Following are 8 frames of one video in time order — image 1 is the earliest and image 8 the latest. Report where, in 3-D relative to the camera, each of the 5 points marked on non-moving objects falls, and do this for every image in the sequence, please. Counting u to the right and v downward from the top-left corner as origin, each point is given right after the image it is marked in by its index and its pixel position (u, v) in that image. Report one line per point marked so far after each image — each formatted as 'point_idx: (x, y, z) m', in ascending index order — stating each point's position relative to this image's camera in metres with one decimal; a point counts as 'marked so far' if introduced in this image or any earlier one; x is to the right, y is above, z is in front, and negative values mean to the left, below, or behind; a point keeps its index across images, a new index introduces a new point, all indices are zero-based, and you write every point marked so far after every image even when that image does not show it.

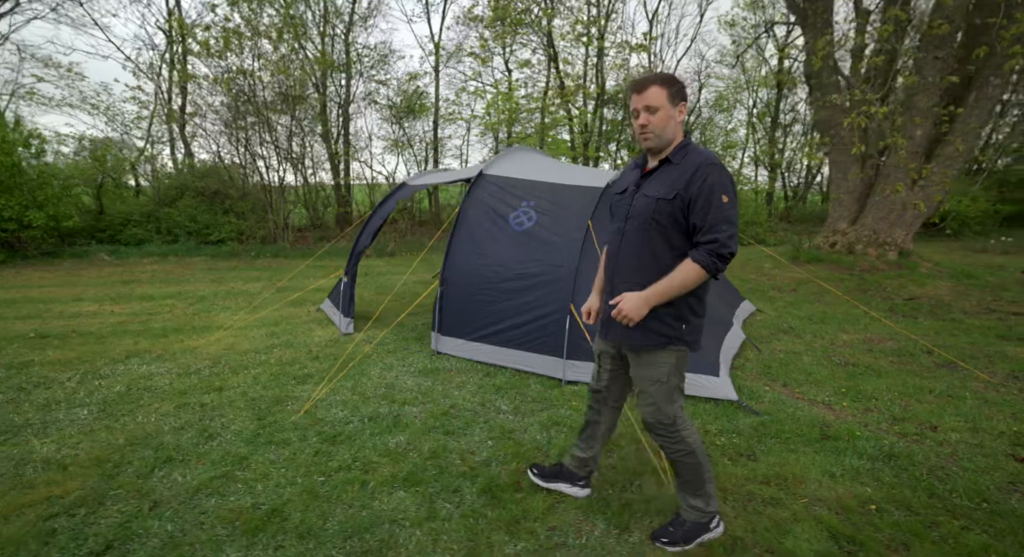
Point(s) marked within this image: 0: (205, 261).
0: (-5.9, +0.3, +9.9) m
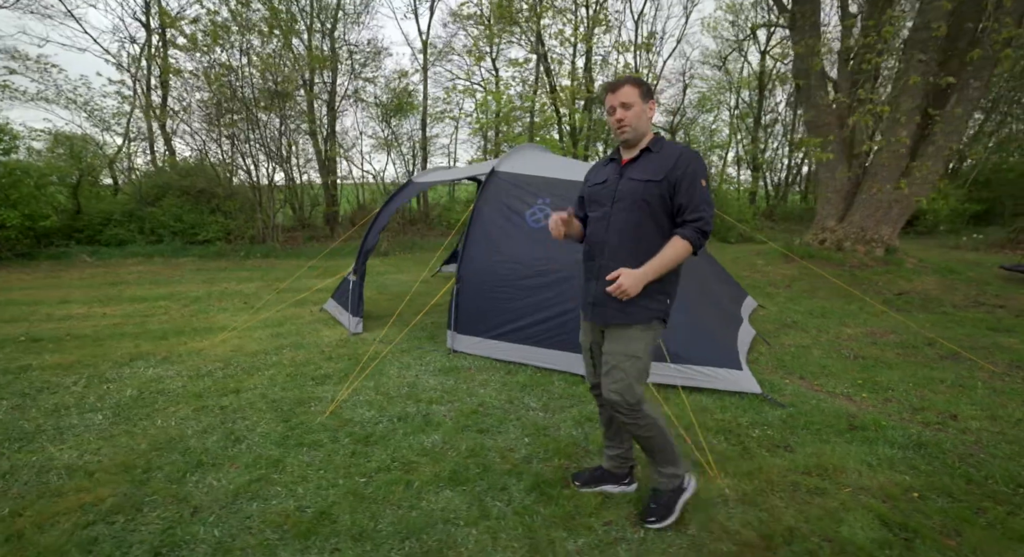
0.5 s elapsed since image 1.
0: (-6.0, +0.3, +9.6) m
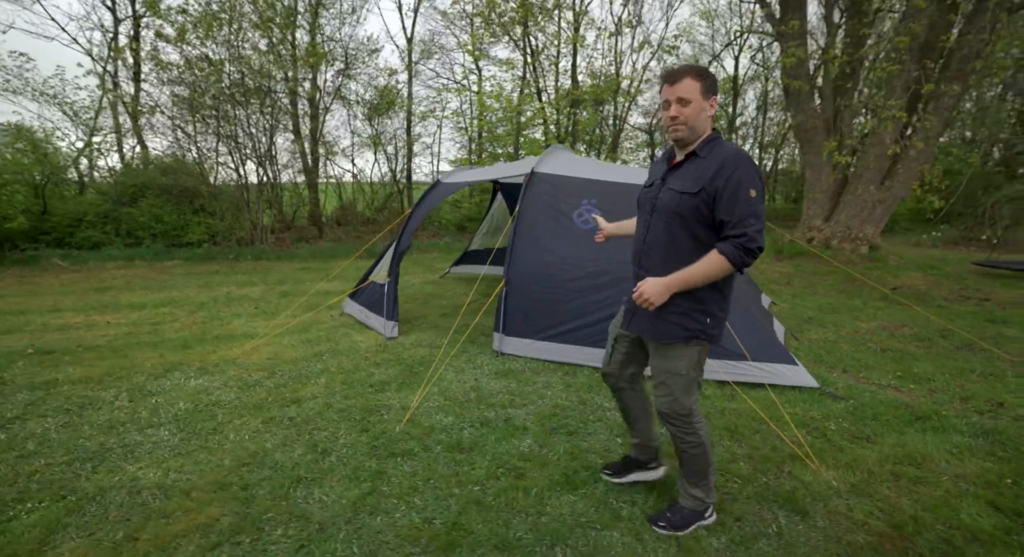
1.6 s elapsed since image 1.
0: (-5.9, +0.2, +9.2) m
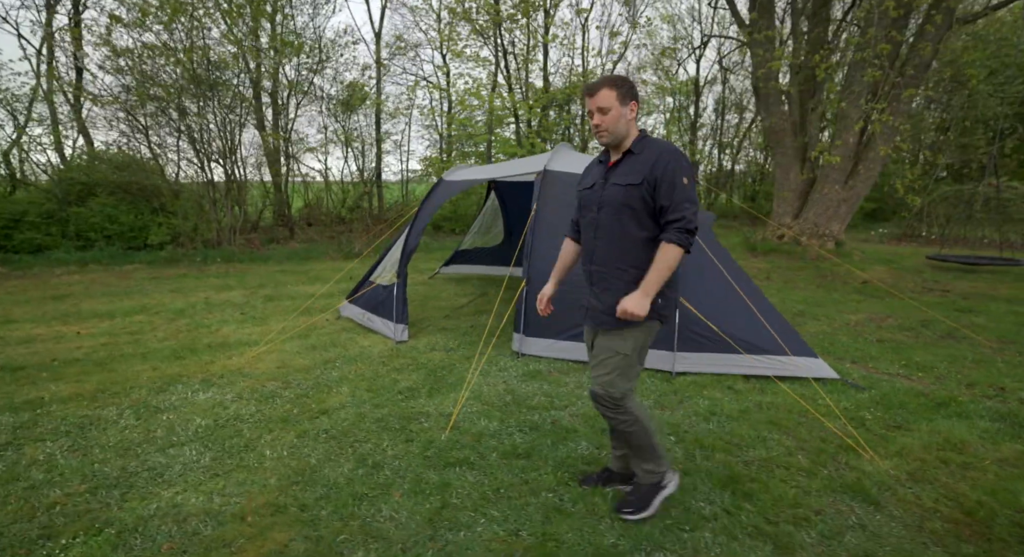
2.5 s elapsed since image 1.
0: (-6.1, +0.2, +8.5) m
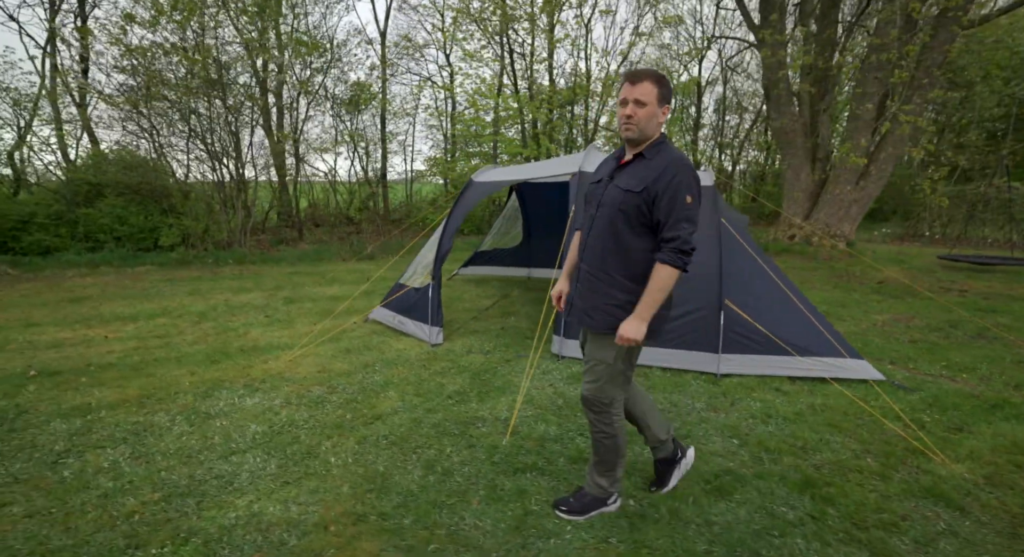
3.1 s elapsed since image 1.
0: (-5.8, +0.1, +8.4) m
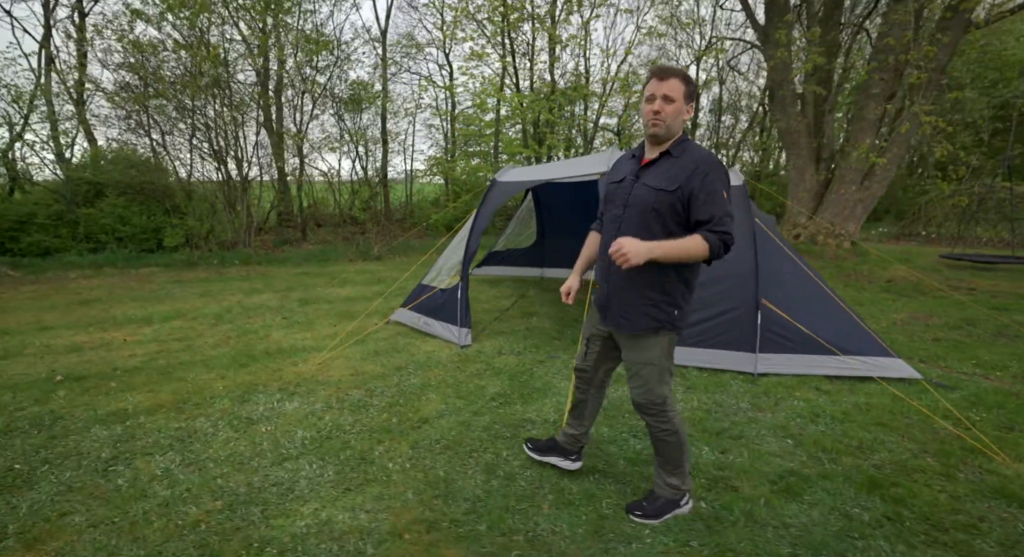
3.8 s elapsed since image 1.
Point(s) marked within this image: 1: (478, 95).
0: (-5.6, +0.1, +8.2) m
1: (-0.9, +5.1, +14.2) m
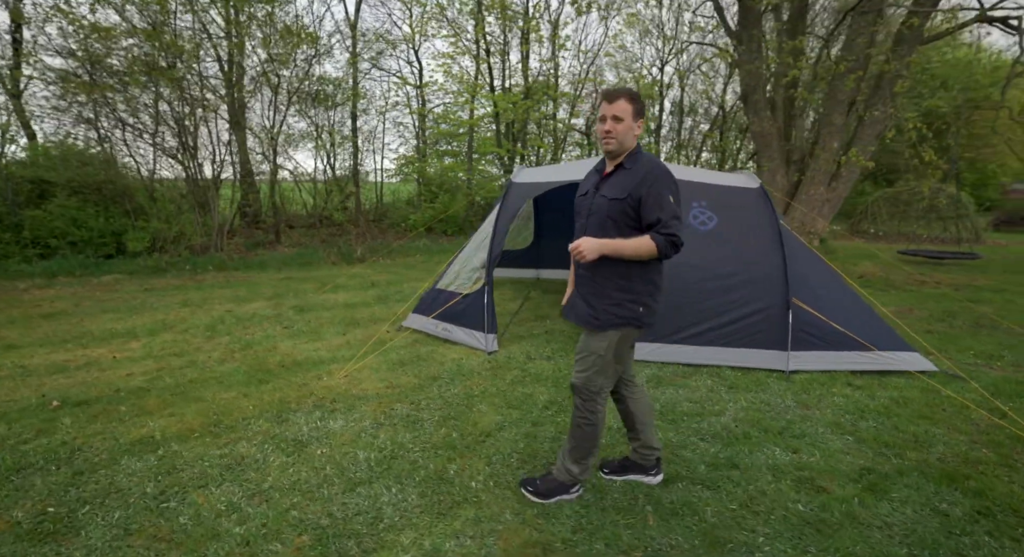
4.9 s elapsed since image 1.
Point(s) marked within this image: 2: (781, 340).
0: (-5.7, 0.0, +7.6) m
1: (-1.7, +5.1, +14.0) m
2: (+2.3, -0.5, +4.4) m
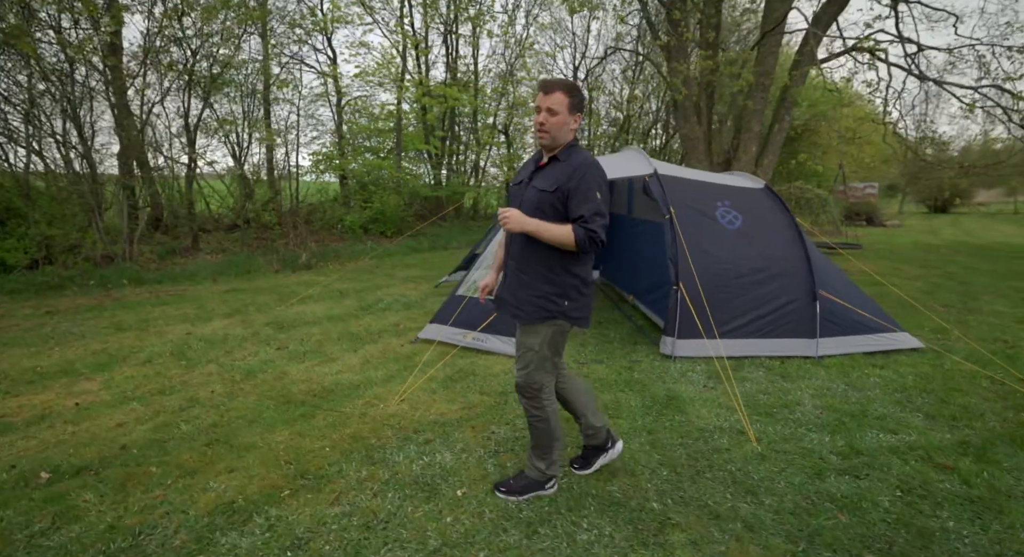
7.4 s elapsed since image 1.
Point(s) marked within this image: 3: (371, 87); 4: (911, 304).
0: (-5.8, -0.3, +6.0) m
1: (-3.6, +5.0, +13.1) m
2: (+2.7, -0.5, +4.7) m
3: (-3.7, +4.9, +13.1) m
4: (+5.5, -0.3, +7.0) m
